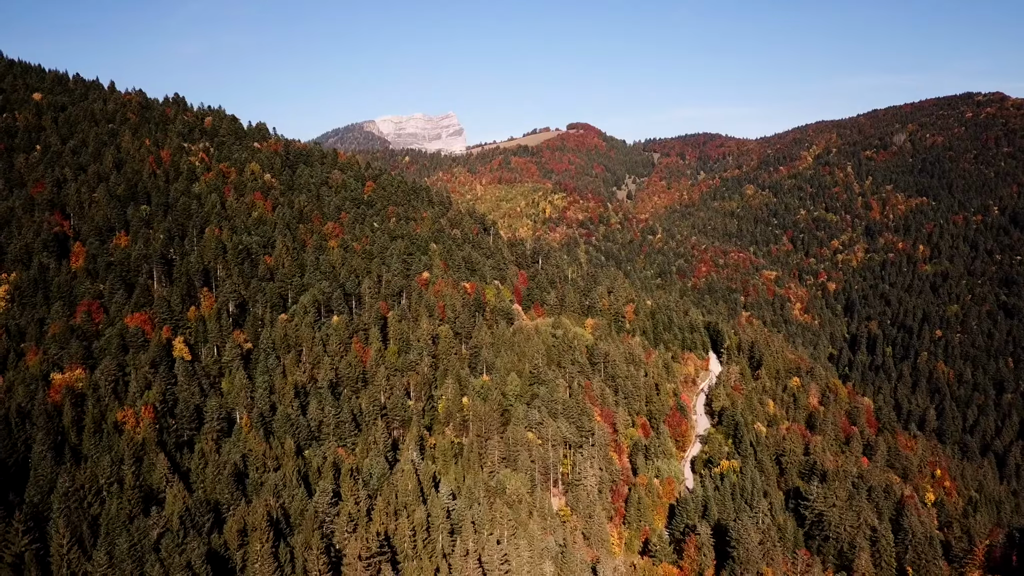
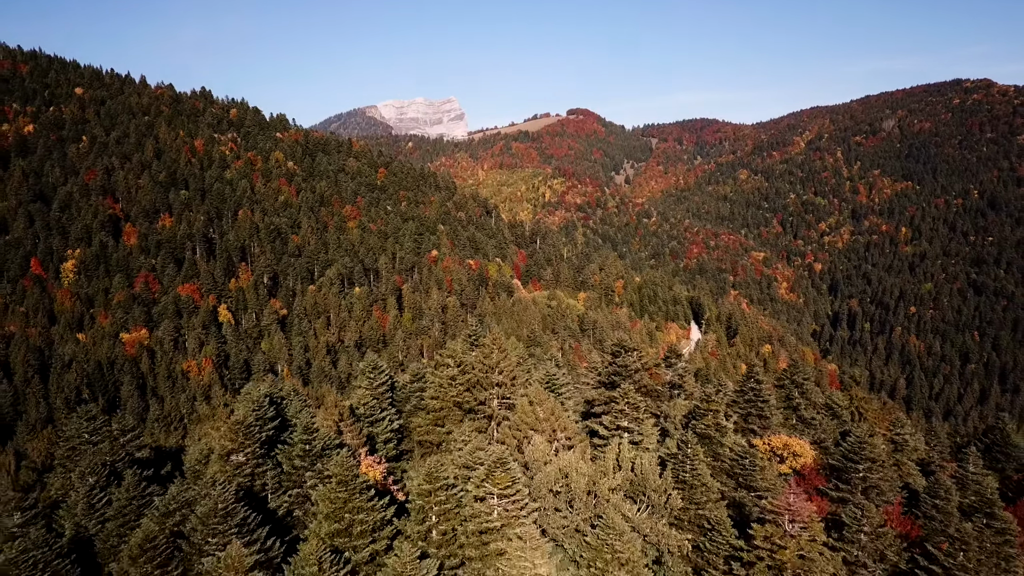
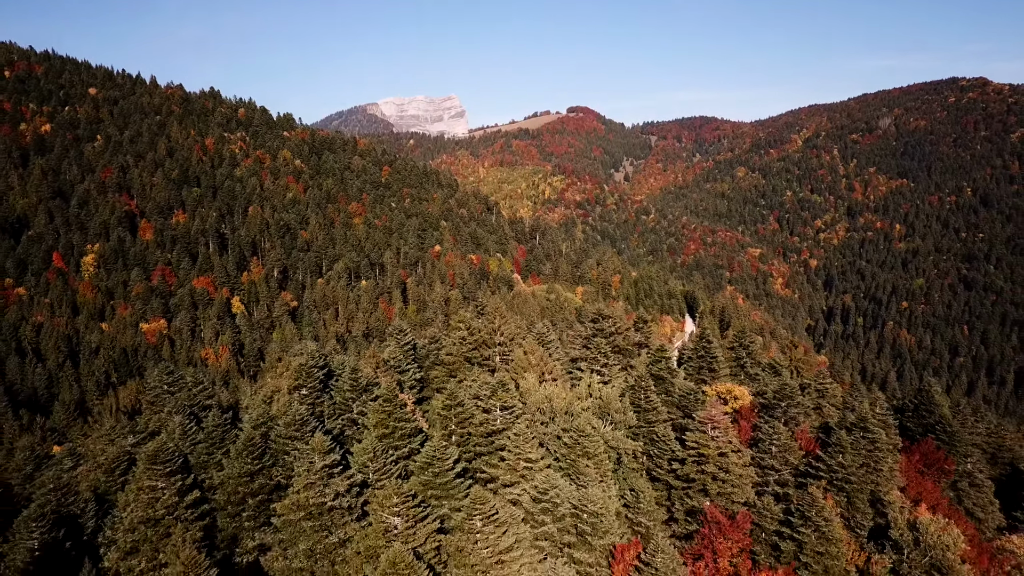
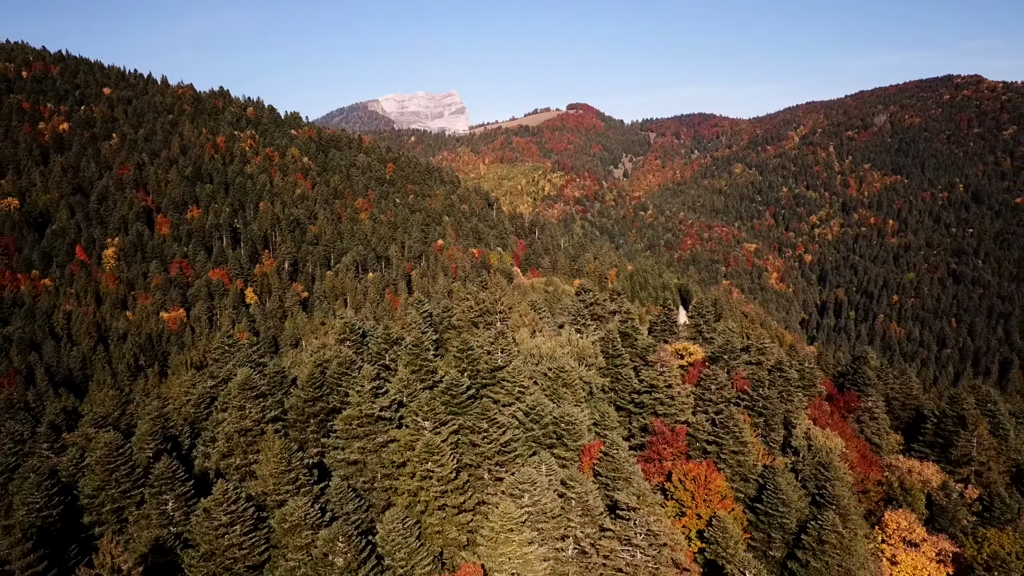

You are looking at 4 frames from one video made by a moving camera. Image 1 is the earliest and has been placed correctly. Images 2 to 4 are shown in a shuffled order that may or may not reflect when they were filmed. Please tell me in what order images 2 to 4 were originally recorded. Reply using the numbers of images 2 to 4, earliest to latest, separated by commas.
2, 3, 4
